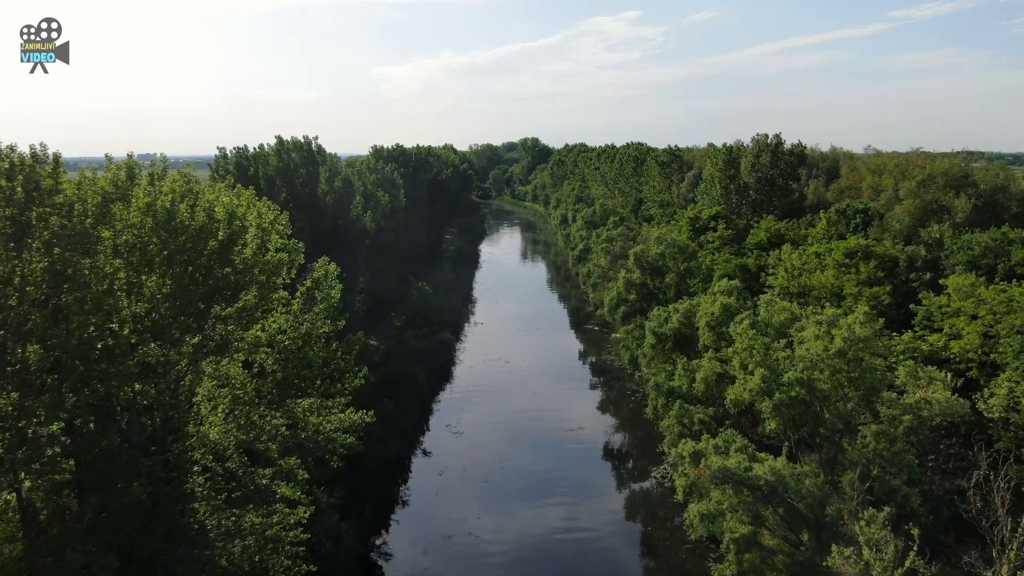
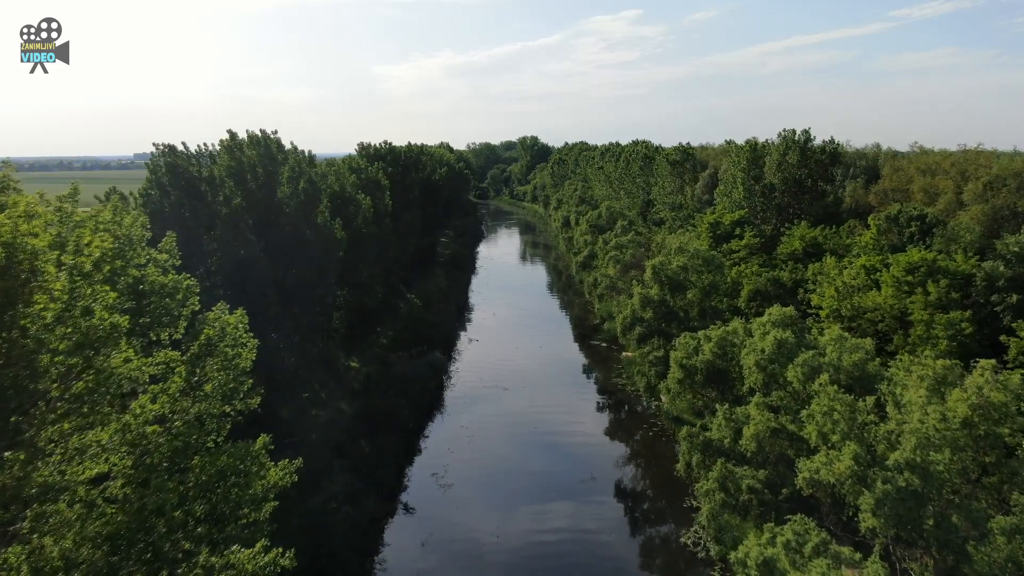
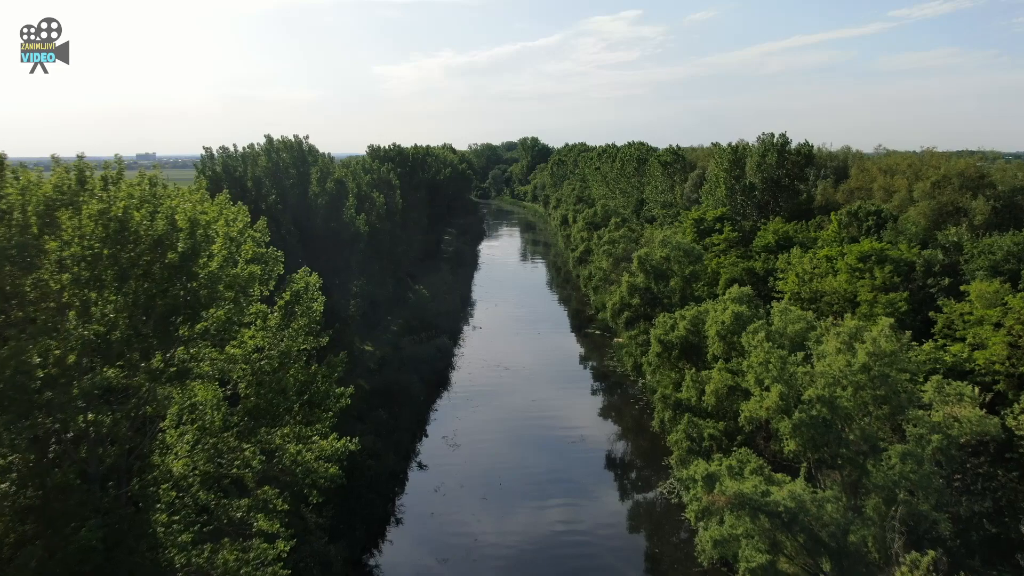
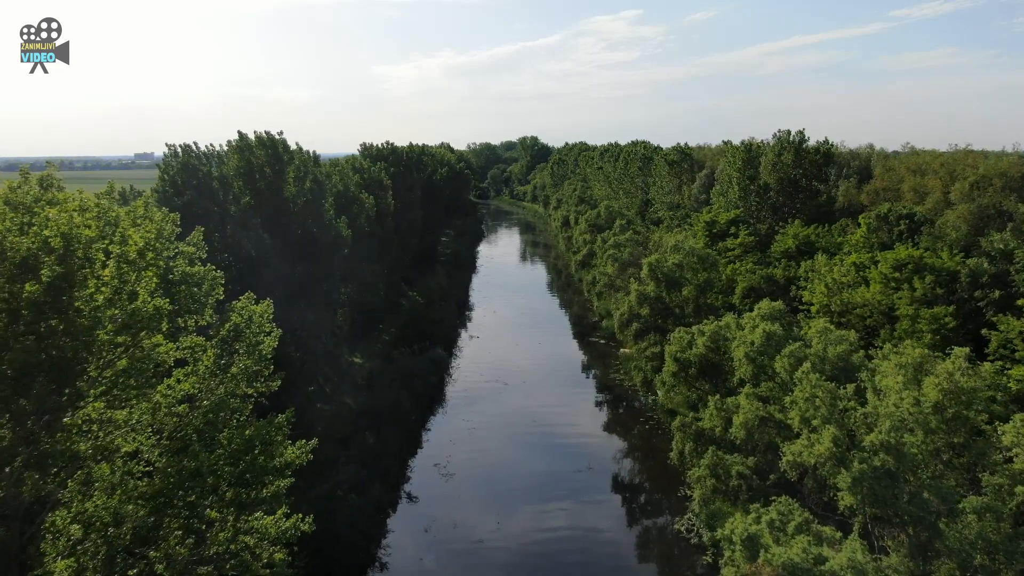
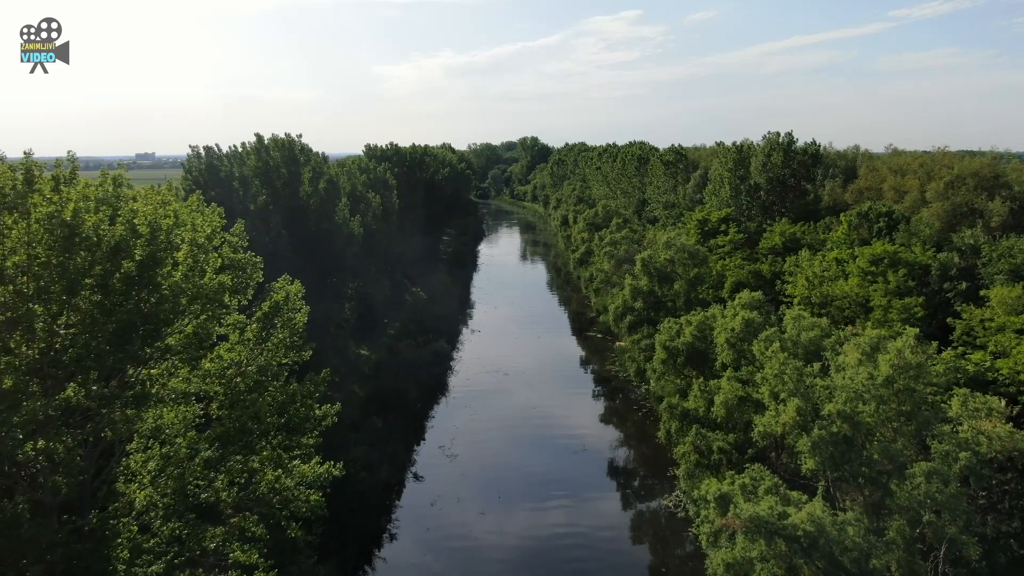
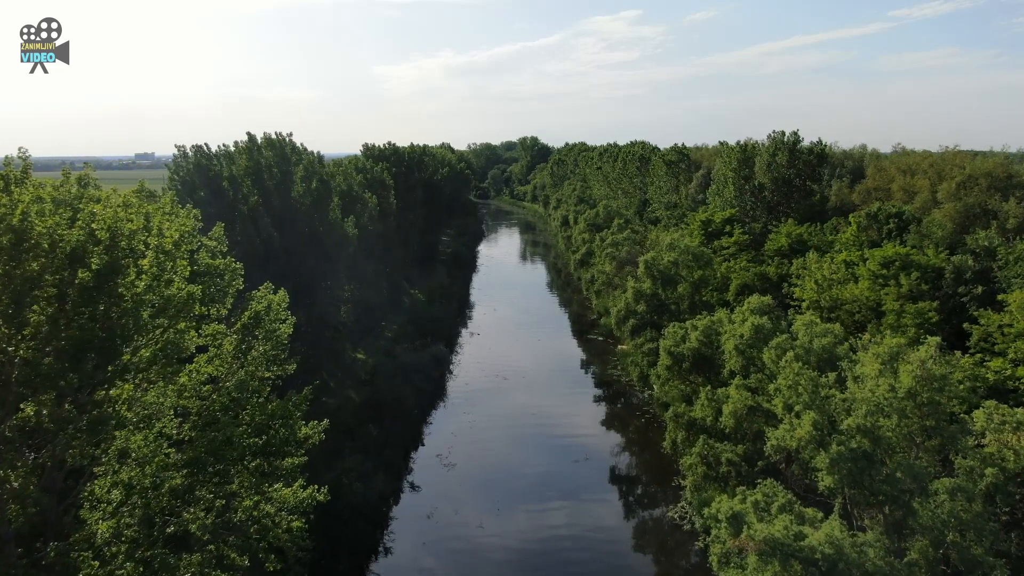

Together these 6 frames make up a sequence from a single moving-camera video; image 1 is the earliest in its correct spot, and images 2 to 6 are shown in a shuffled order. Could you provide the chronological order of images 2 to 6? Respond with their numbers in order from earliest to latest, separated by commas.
3, 5, 6, 4, 2
